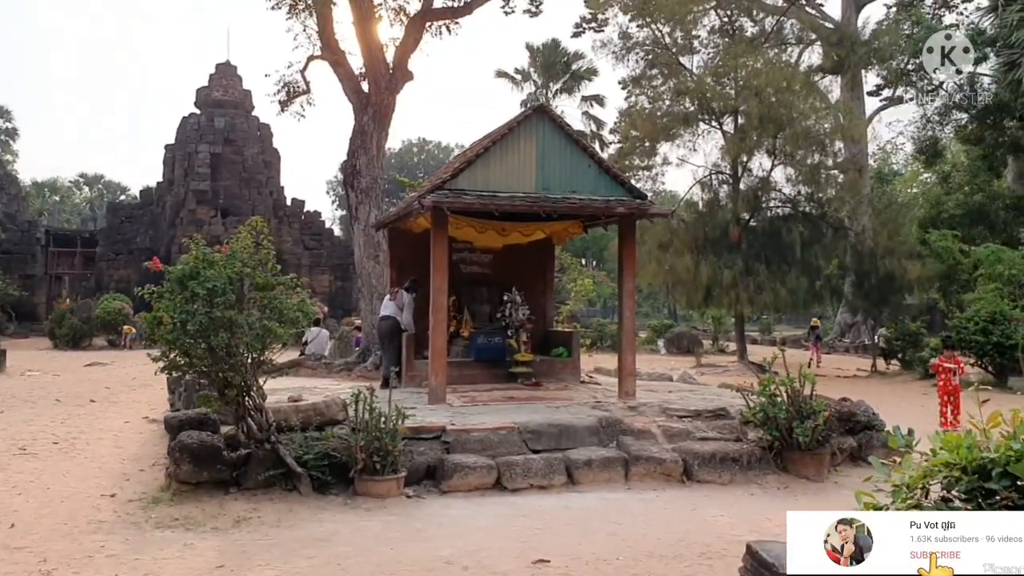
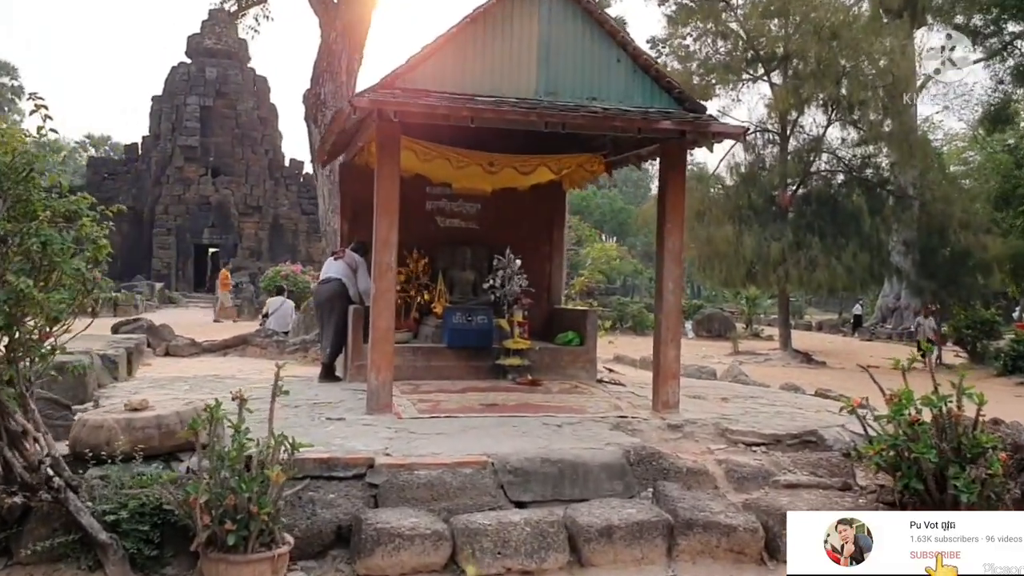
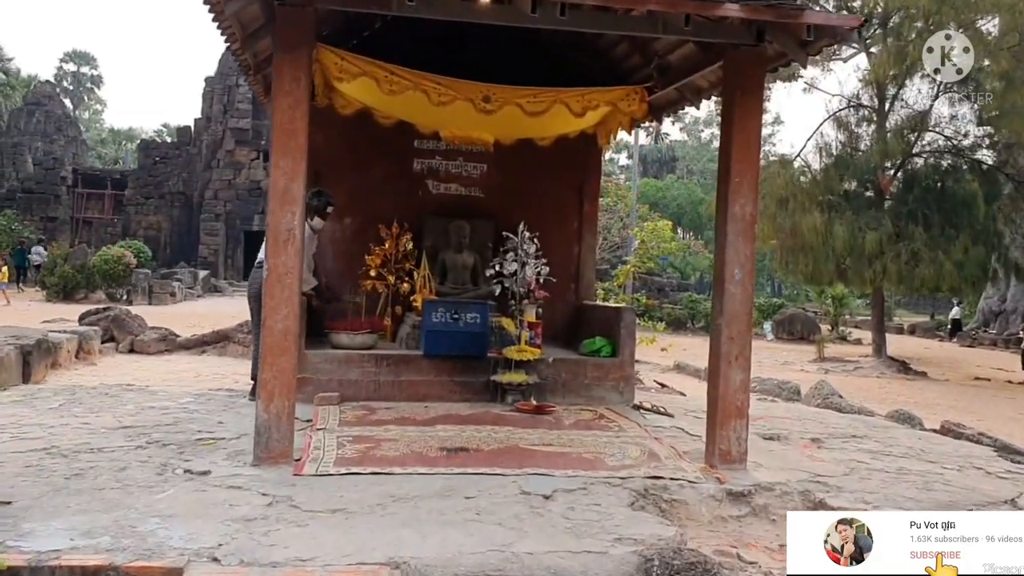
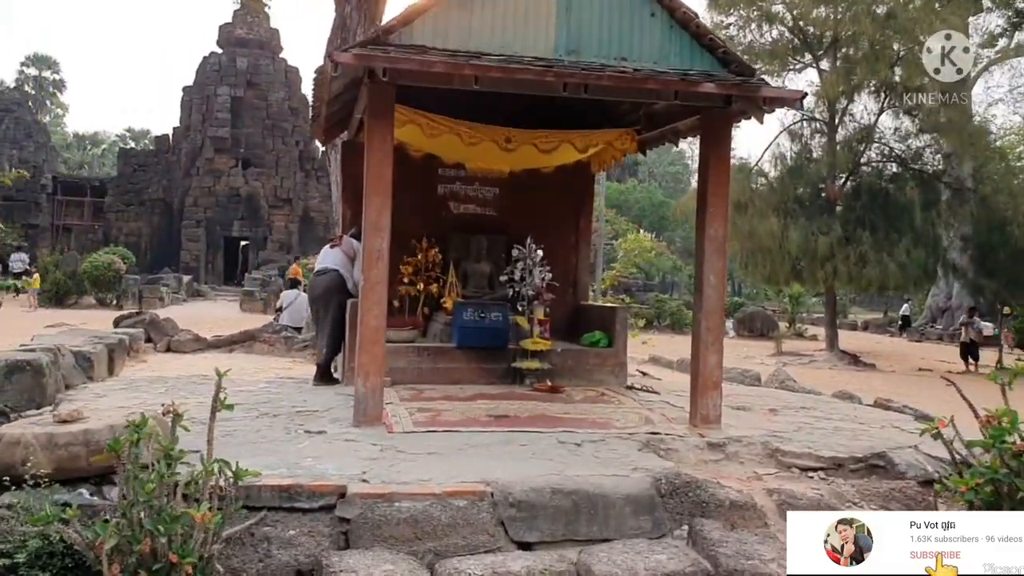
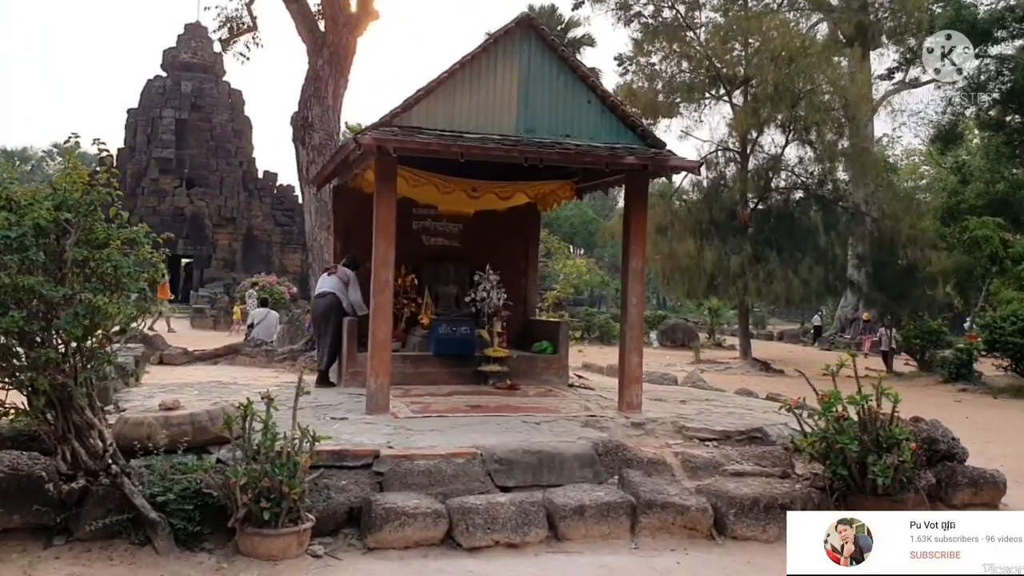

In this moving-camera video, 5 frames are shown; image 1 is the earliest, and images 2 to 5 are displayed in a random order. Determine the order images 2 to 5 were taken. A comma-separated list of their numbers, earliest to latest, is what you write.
5, 2, 4, 3
